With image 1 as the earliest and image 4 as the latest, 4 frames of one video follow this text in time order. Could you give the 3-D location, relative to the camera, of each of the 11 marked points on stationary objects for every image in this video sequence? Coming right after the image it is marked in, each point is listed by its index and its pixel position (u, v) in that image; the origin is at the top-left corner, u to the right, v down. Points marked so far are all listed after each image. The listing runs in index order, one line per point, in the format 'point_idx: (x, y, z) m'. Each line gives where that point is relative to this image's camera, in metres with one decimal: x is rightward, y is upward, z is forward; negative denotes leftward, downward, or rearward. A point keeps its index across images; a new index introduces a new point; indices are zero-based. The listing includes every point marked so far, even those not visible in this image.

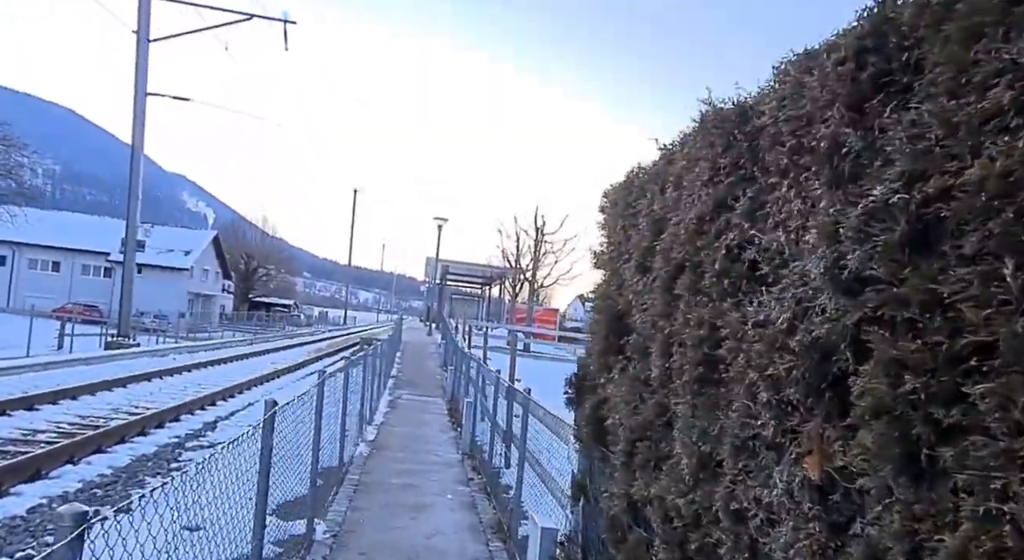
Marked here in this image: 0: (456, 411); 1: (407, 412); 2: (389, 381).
0: (-1.1, -2.7, +14.4) m
1: (-2.2, -2.7, +14.3) m
2: (-3.2, -2.6, +18.0) m
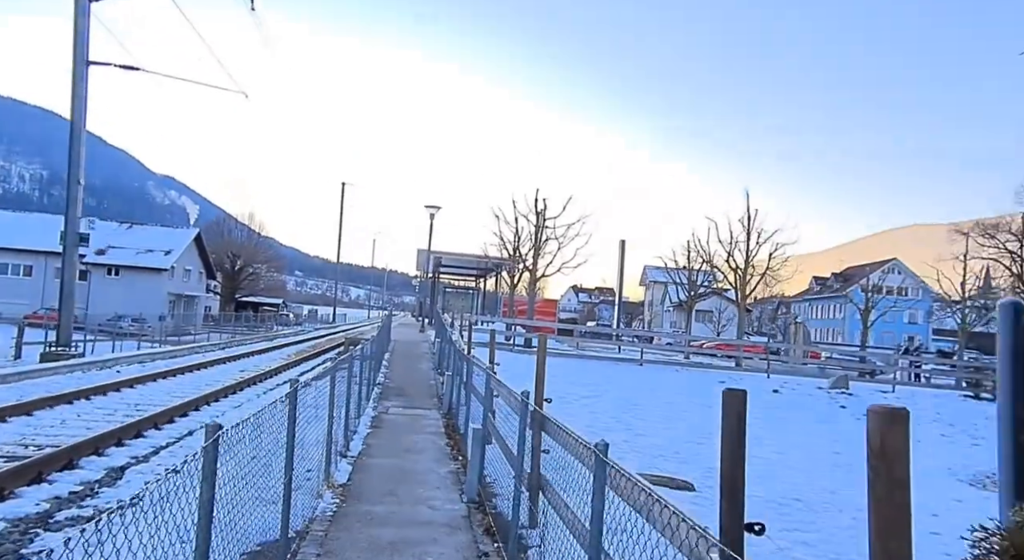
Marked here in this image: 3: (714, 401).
0: (-0.9, -2.5, +11.5) m
1: (-2.0, -2.5, +11.4) m
2: (-3.0, -2.3, +15.1) m
3: (+5.7, -3.4, +19.4) m
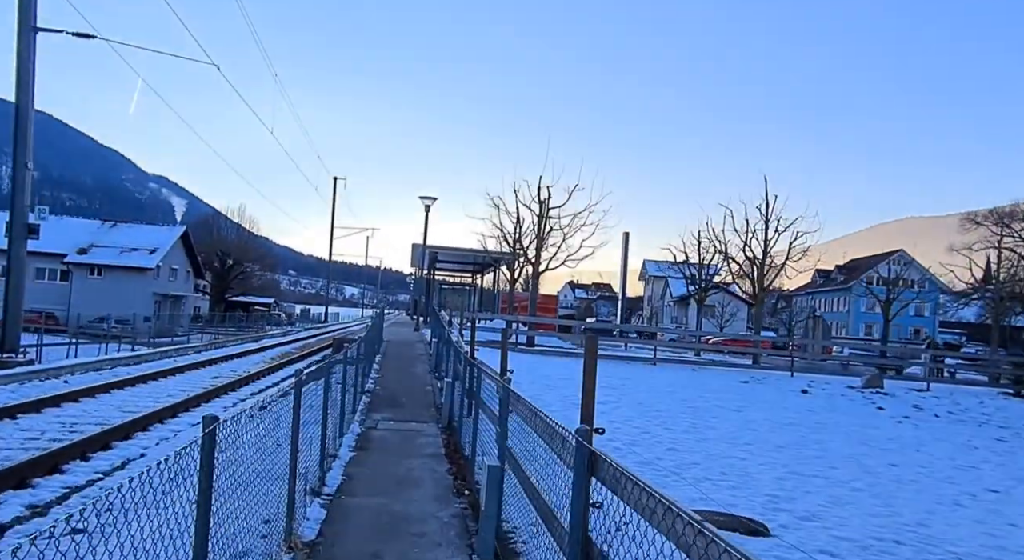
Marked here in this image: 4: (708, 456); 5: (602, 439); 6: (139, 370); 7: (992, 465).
0: (-0.7, -2.4, +9.5) m
1: (-1.8, -2.3, +9.4) m
2: (-2.9, -2.2, +13.1) m
3: (+5.8, -3.2, +17.5) m
4: (+3.2, -2.9, +11.2) m
5: (+1.5, -2.7, +11.9) m
6: (-9.3, -2.3, +17.2) m
7: (+9.6, -3.7, +13.9) m
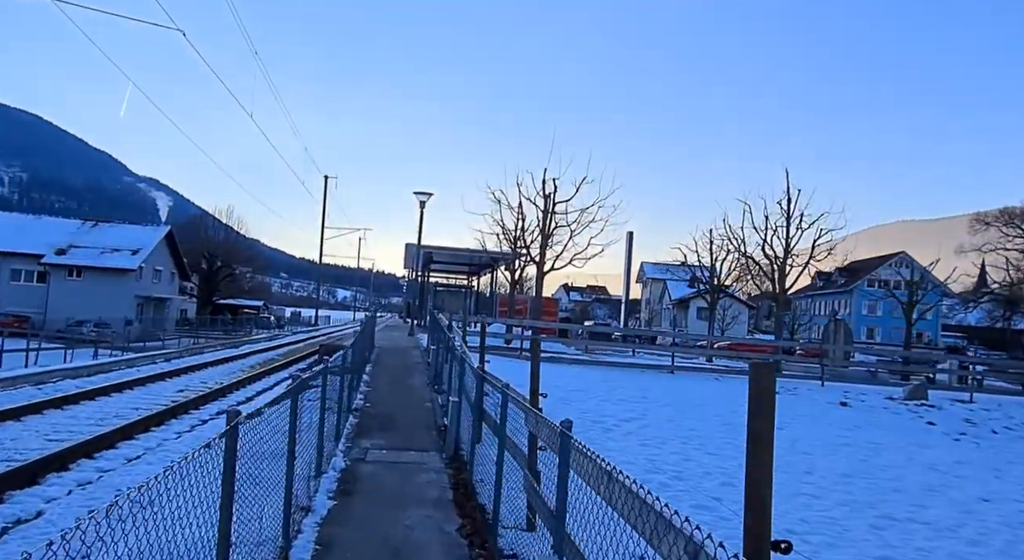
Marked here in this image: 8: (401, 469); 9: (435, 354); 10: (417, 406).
0: (-0.4, -2.3, +7.4) m
1: (-1.5, -2.3, +7.3) m
2: (-2.6, -2.2, +10.9) m
3: (+6.0, -3.1, +15.4) m
4: (+3.5, -2.8, +9.1) m
5: (+1.8, -2.7, +9.8) m
6: (-9.1, -2.2, +15.0) m
7: (+9.8, -3.7, +11.8) m
8: (-1.4, -2.3, +8.6) m
9: (-1.9, -1.8, +16.8) m
10: (-1.8, -2.3, +12.9) m
